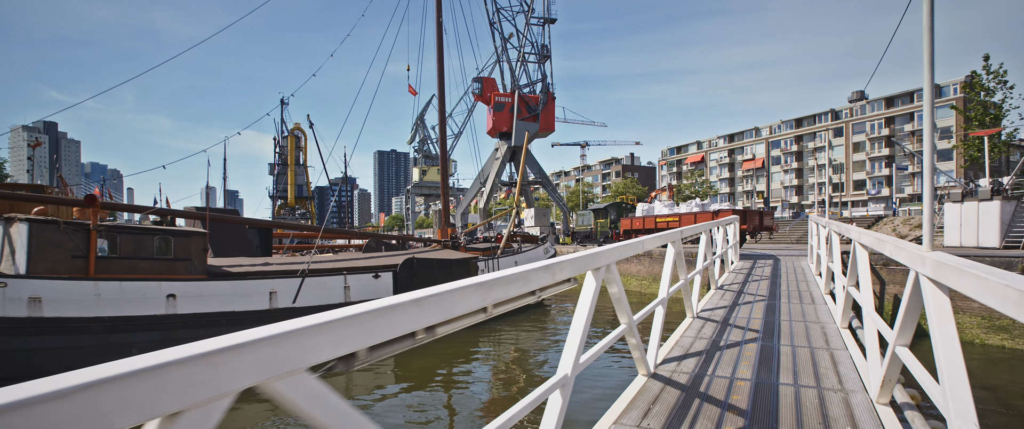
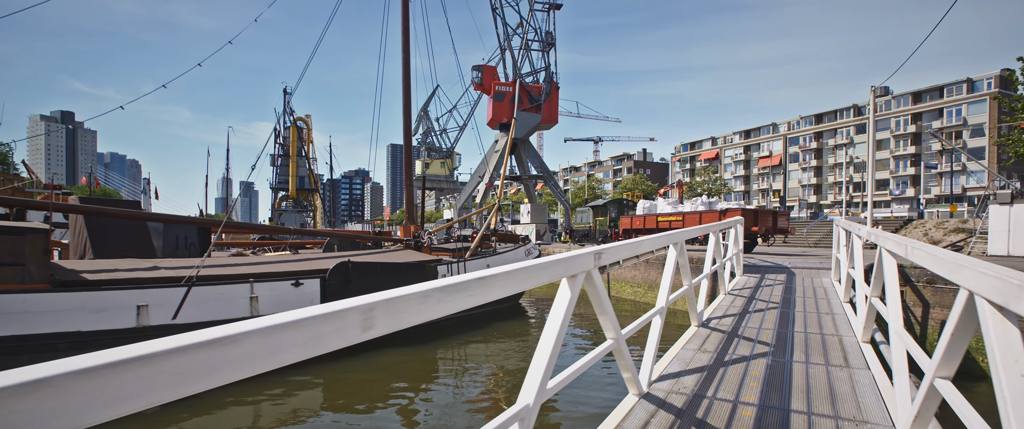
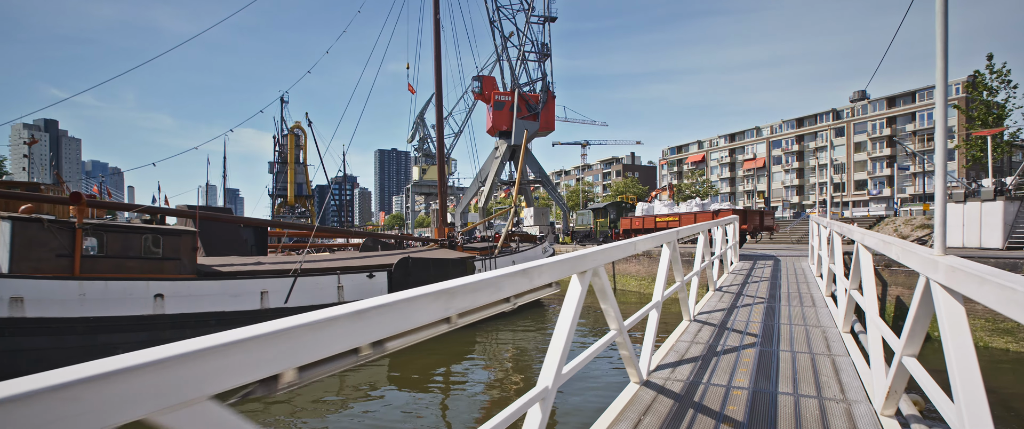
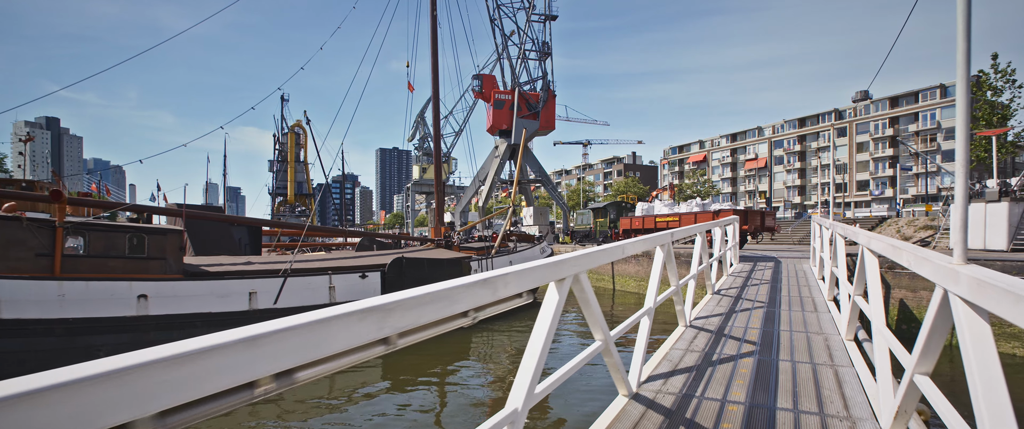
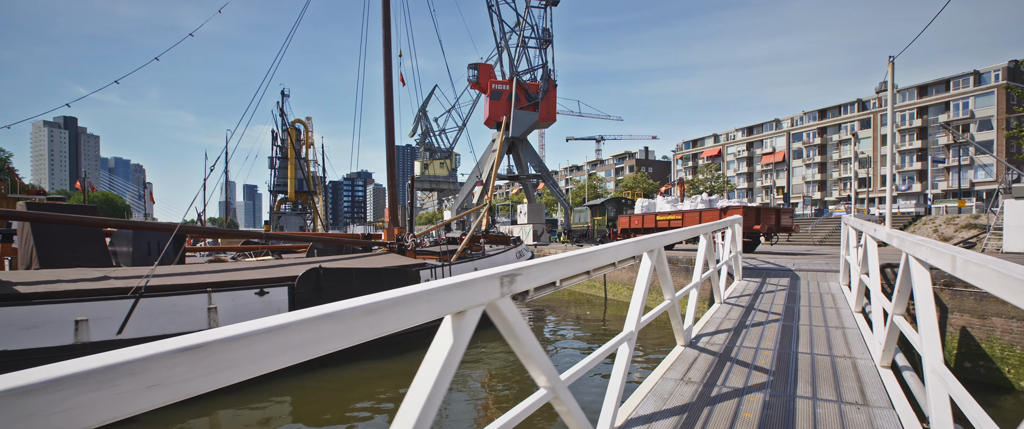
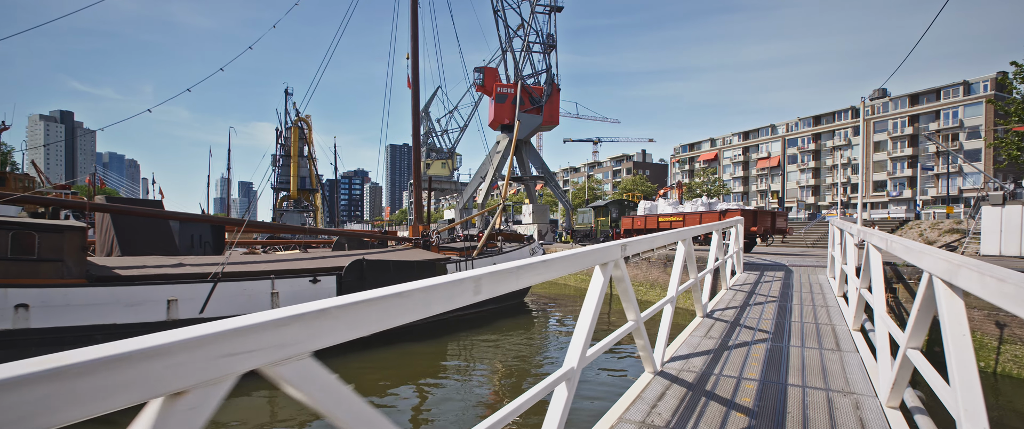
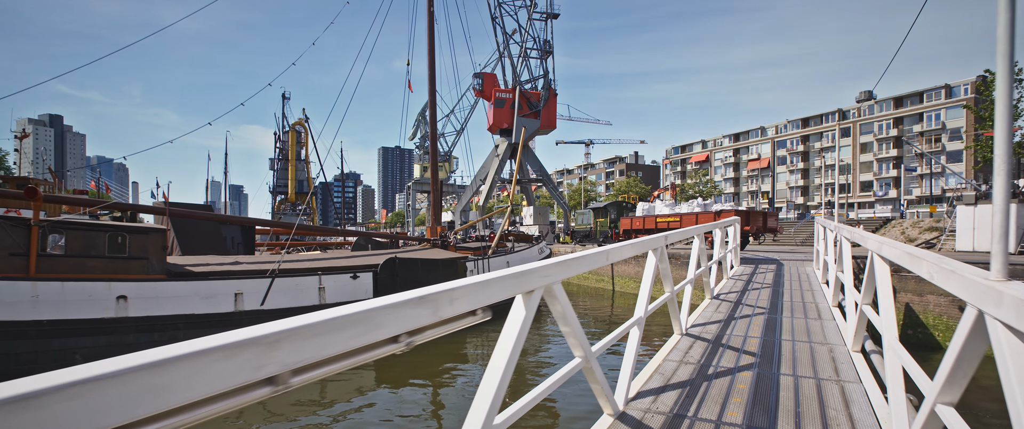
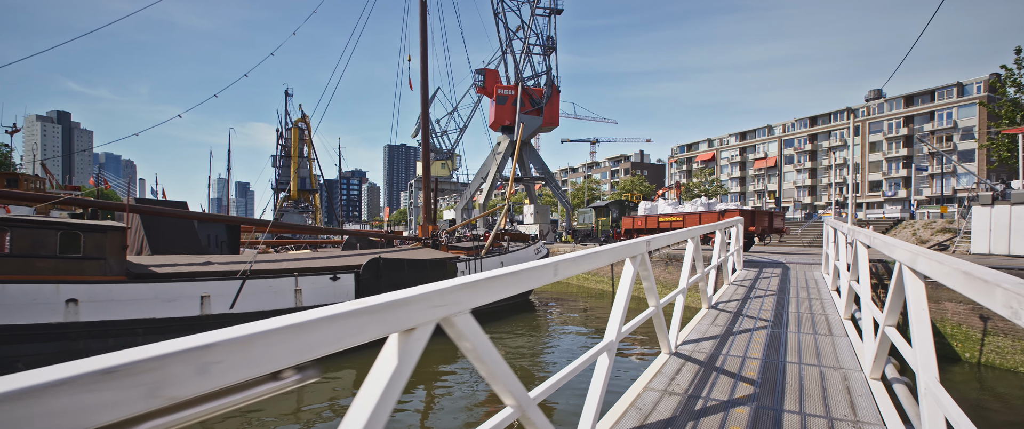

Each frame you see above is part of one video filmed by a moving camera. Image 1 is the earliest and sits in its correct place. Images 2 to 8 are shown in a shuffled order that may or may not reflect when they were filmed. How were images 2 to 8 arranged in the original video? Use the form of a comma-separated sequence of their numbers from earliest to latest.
3, 4, 7, 8, 6, 2, 5
